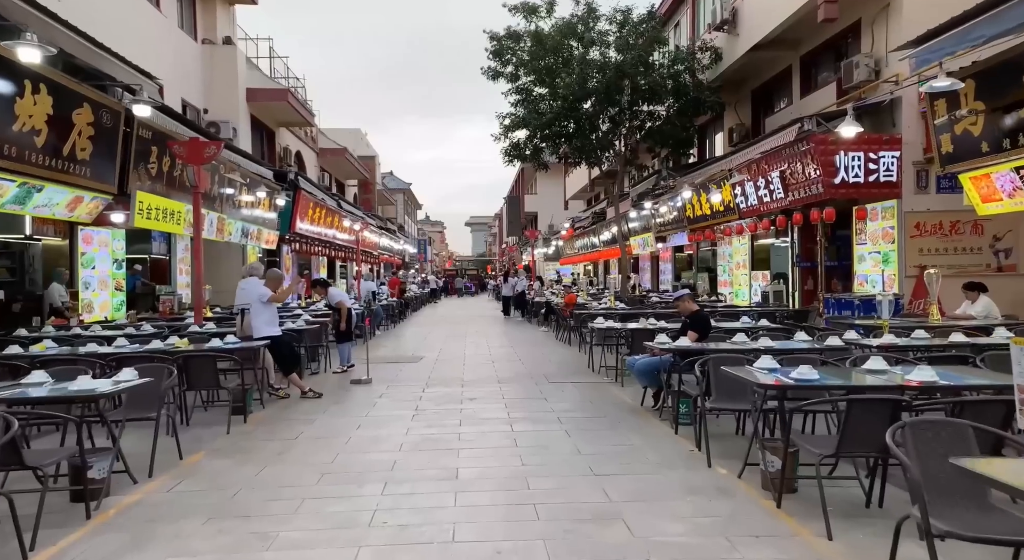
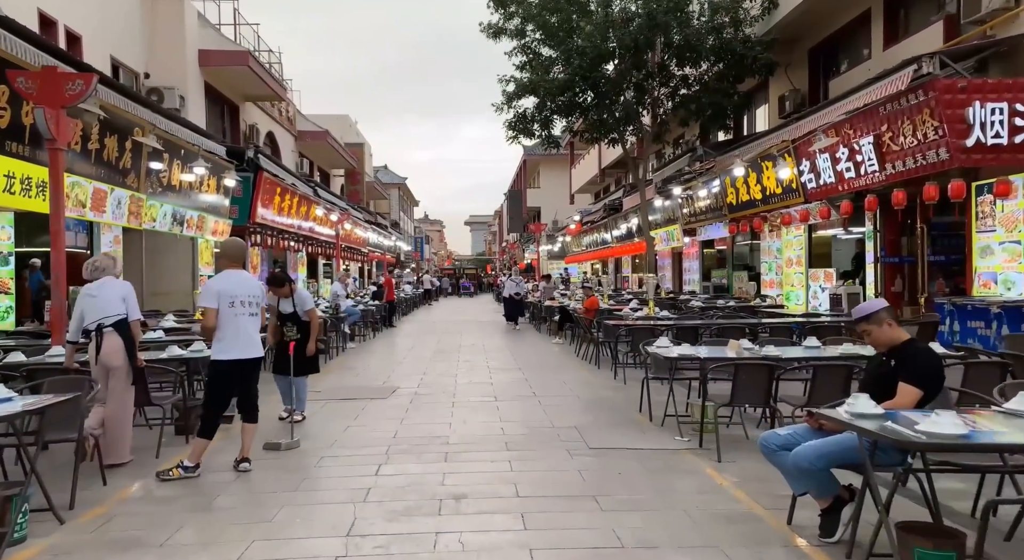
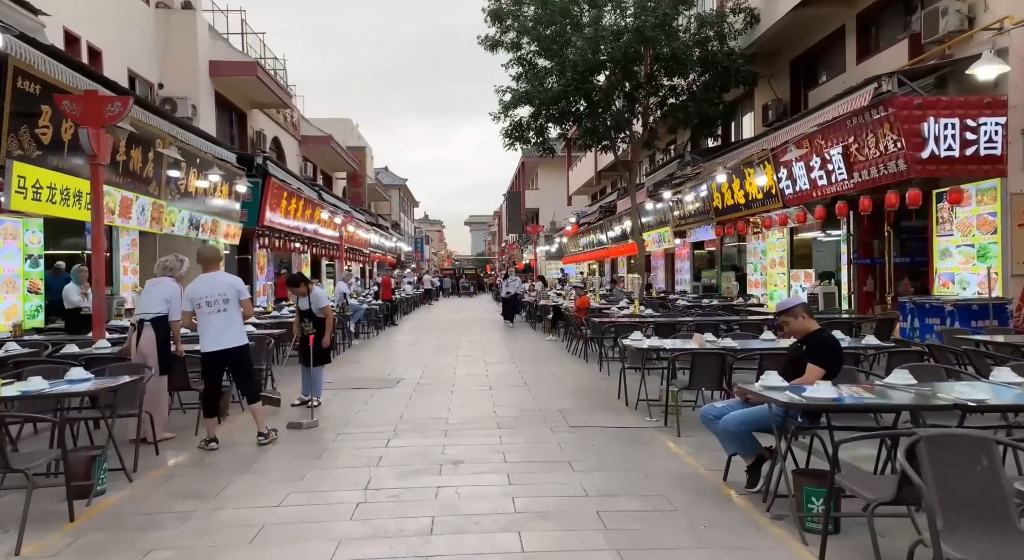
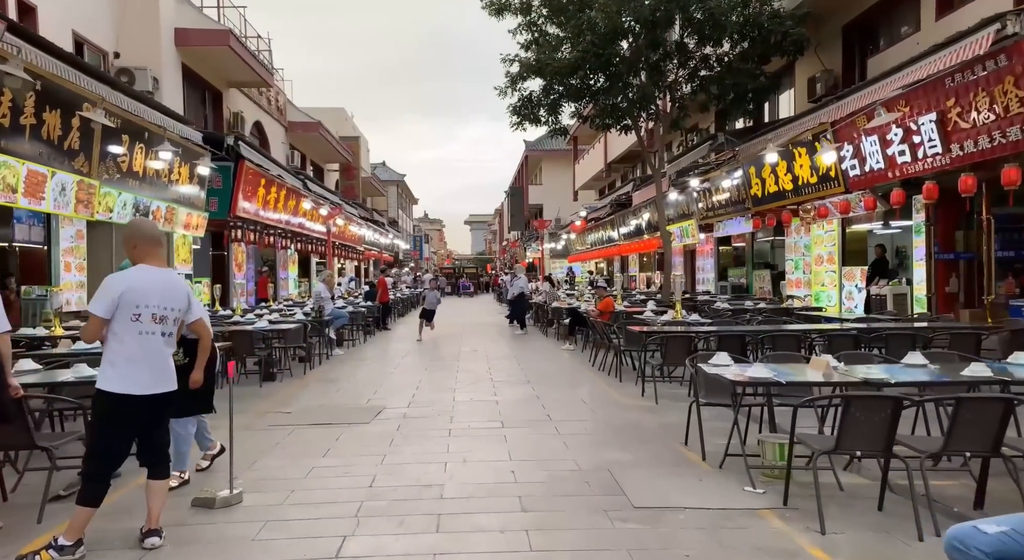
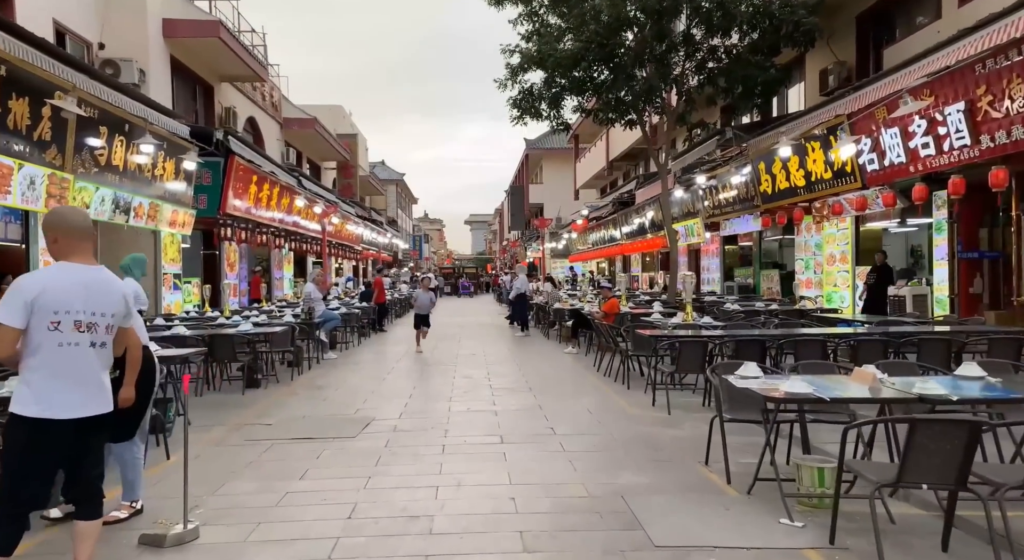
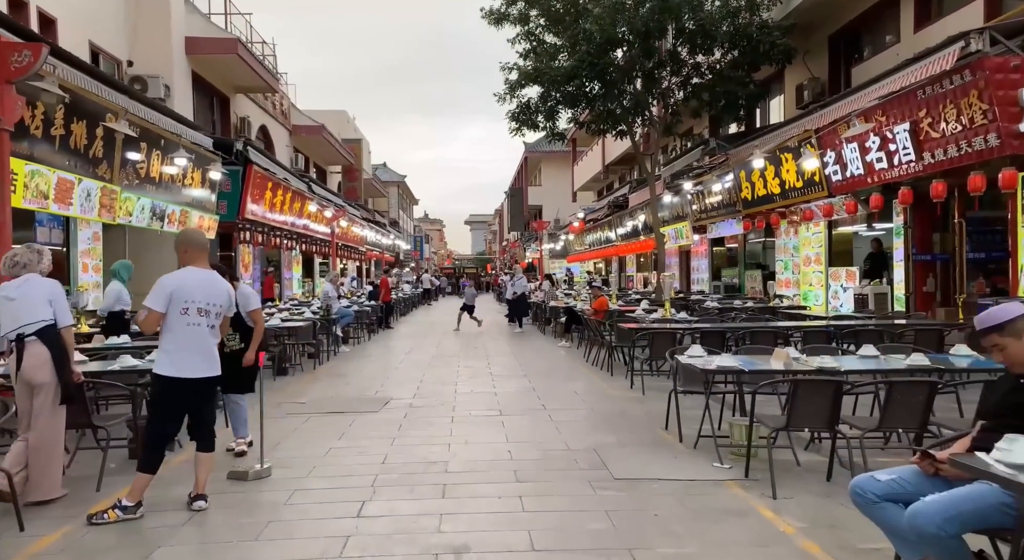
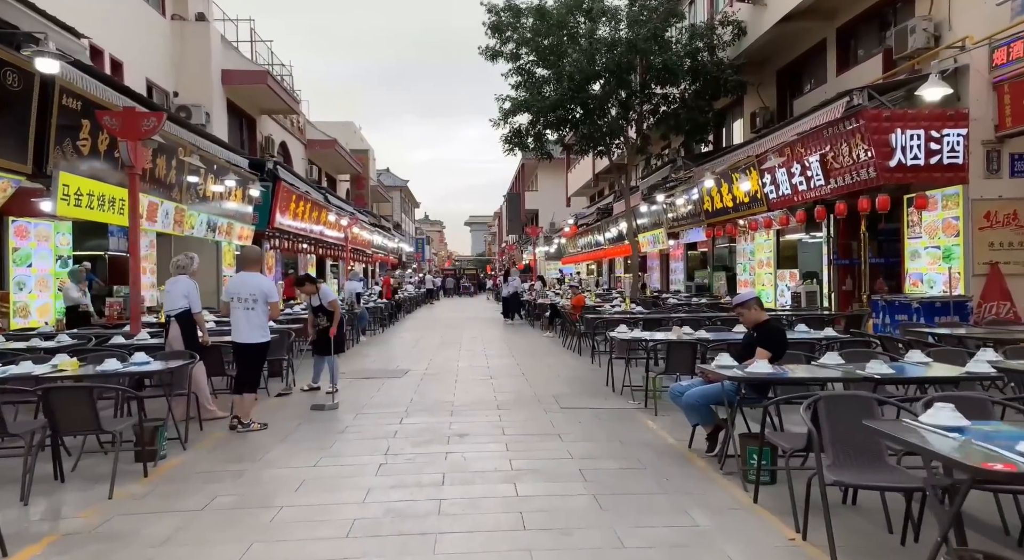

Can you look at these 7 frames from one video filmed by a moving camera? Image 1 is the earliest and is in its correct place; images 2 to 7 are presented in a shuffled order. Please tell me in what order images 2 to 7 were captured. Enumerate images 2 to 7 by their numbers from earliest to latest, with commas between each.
7, 3, 2, 6, 4, 5
